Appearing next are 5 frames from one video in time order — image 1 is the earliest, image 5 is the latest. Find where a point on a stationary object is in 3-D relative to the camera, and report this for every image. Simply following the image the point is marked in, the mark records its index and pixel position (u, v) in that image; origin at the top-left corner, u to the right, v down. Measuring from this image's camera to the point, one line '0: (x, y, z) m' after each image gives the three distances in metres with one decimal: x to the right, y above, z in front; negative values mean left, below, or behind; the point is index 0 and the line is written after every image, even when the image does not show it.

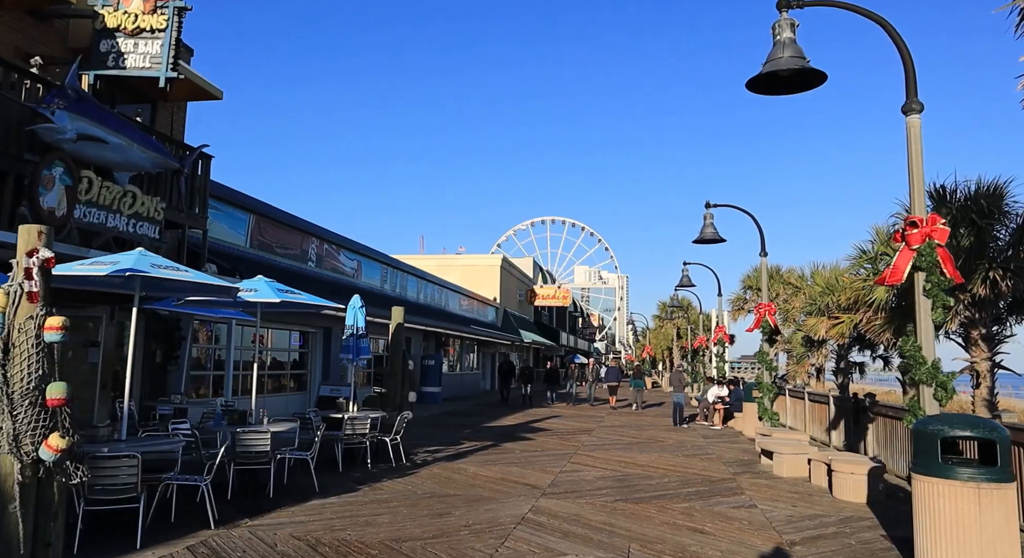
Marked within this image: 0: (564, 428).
0: (+1.1, -3.2, +16.8) m
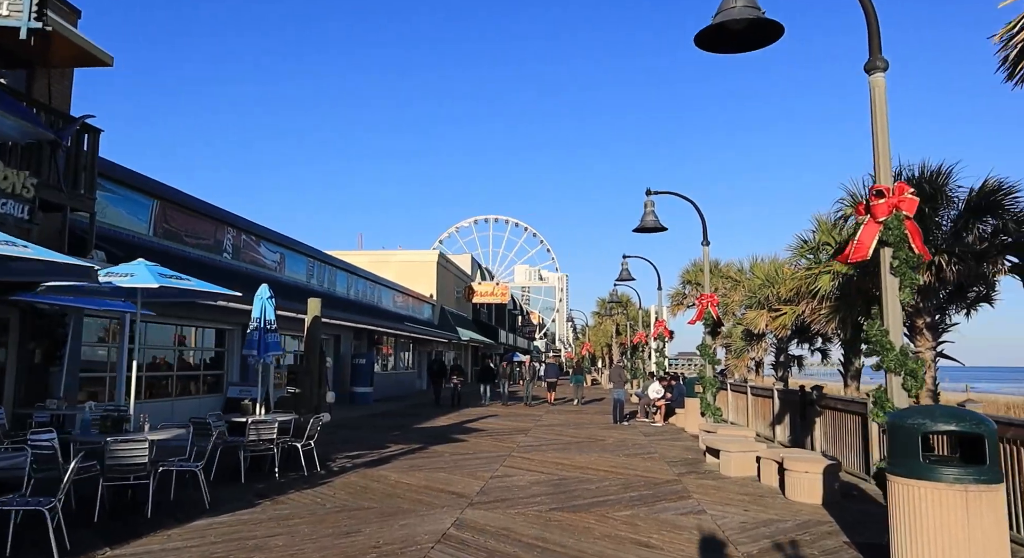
0: (-0.3, -3.0, +15.9) m
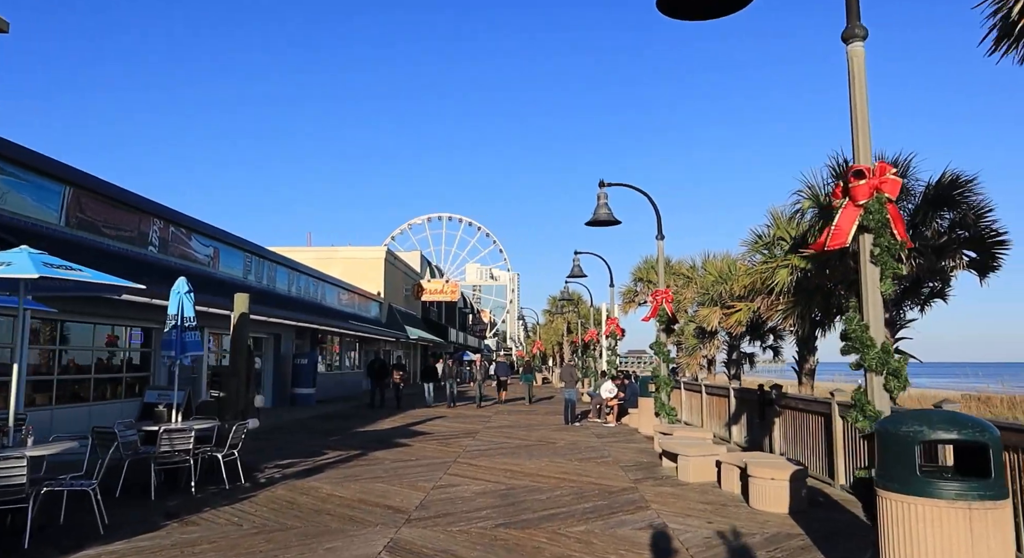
0: (-1.3, -2.9, +15.2) m
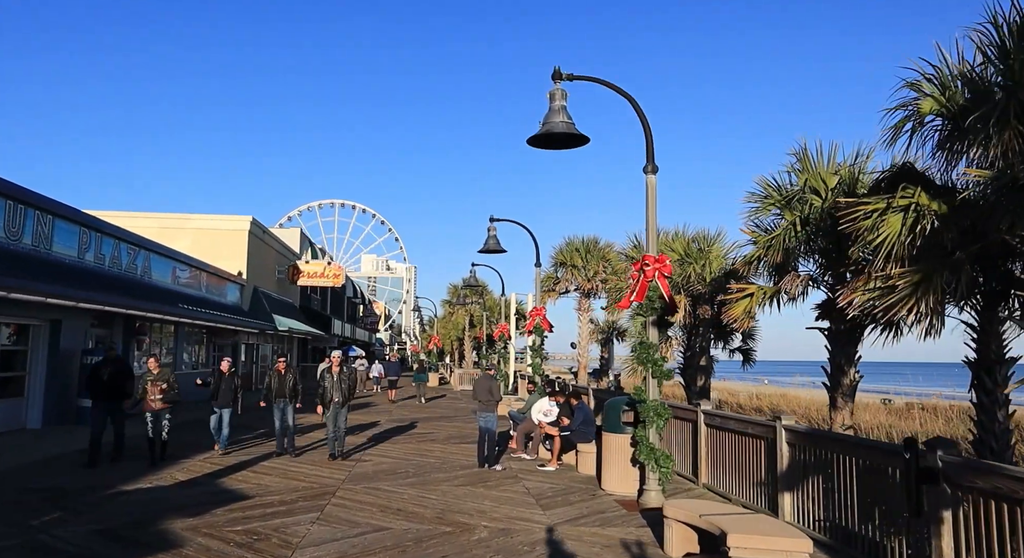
0: (-2.6, -2.4, +8.7) m
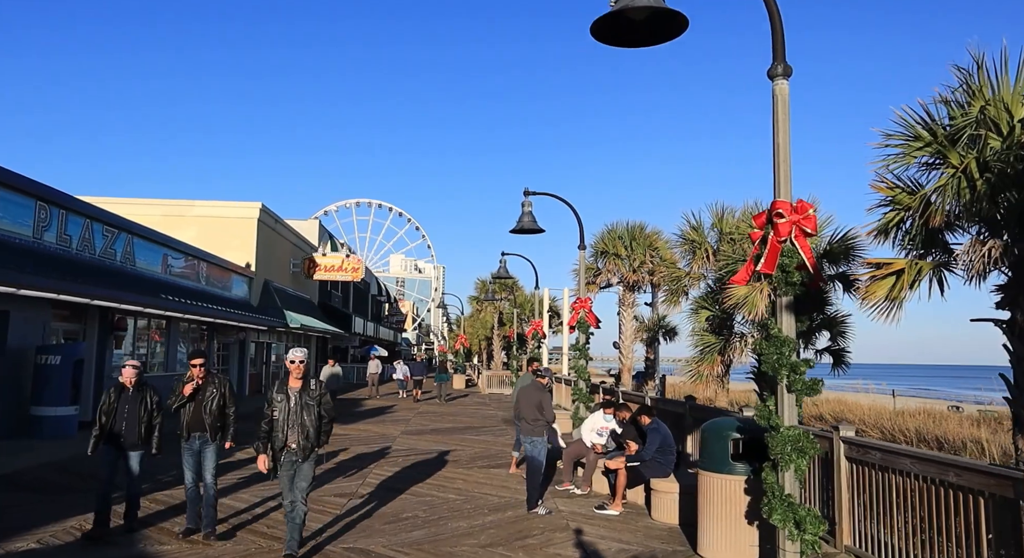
0: (-2.2, -2.1, +5.7) m
